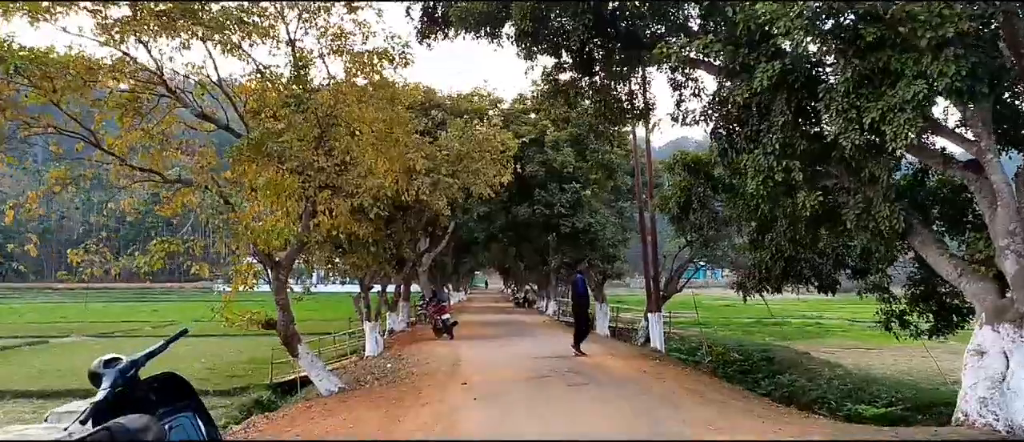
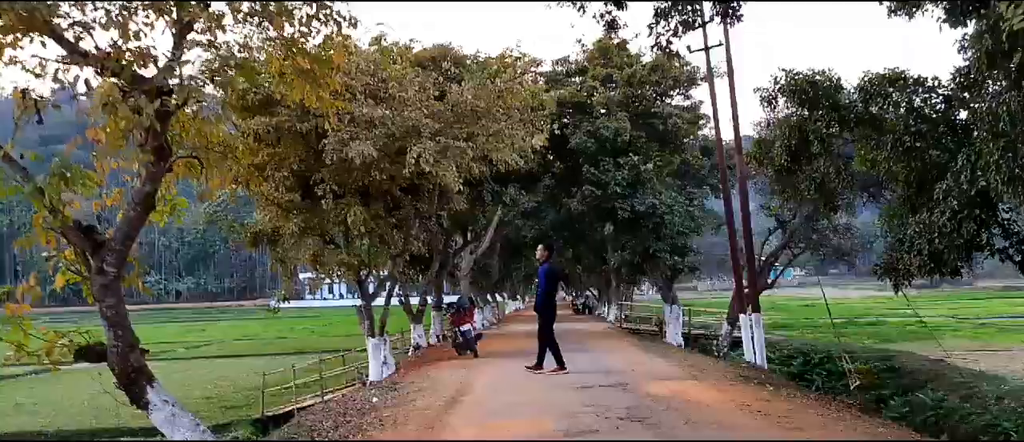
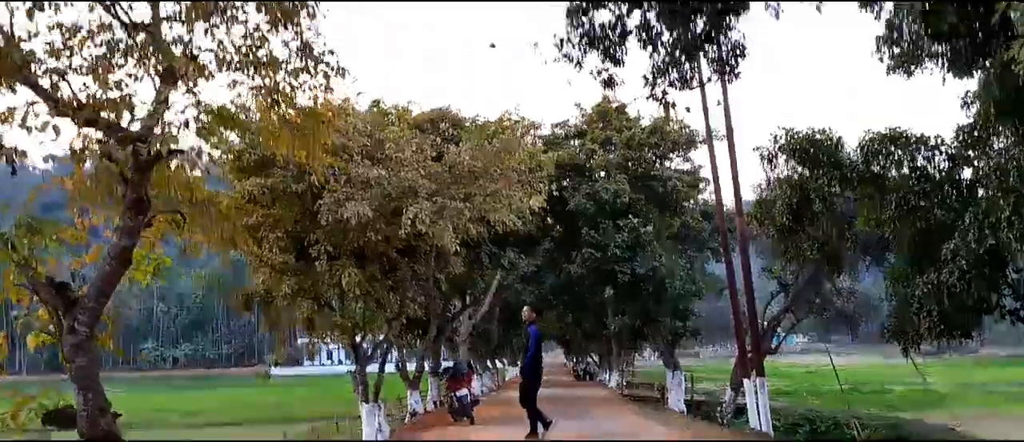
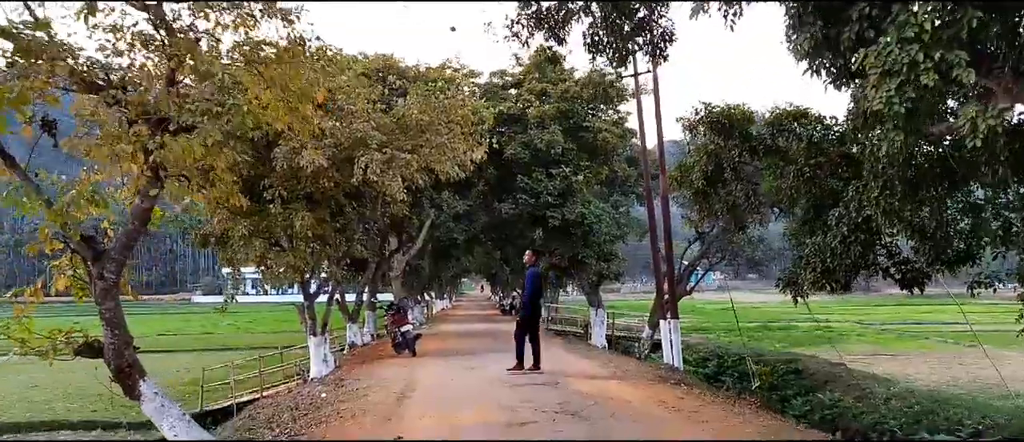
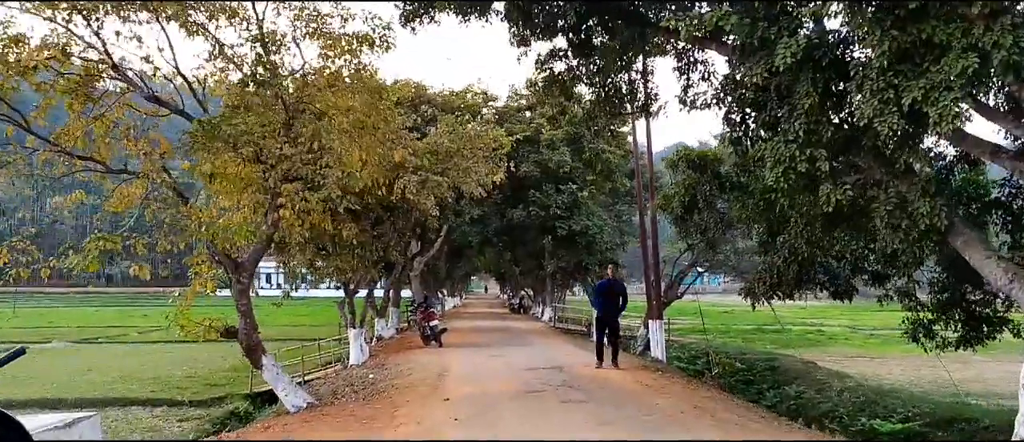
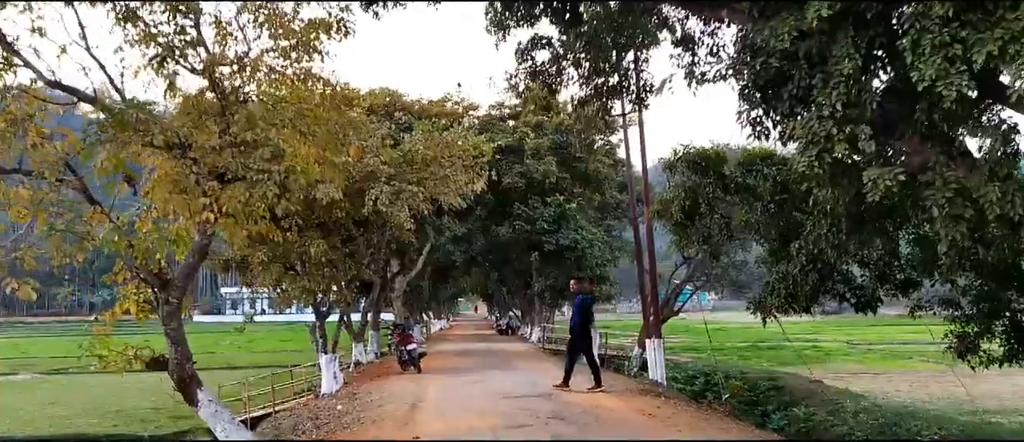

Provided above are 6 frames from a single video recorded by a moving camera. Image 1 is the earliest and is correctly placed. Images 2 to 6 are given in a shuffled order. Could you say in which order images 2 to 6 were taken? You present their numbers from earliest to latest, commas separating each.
5, 6, 4, 2, 3
